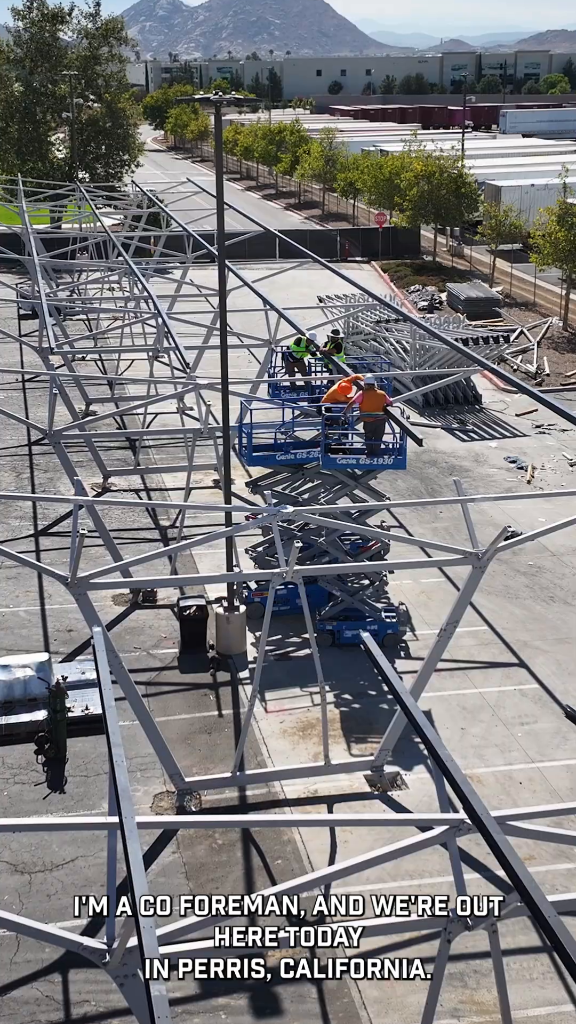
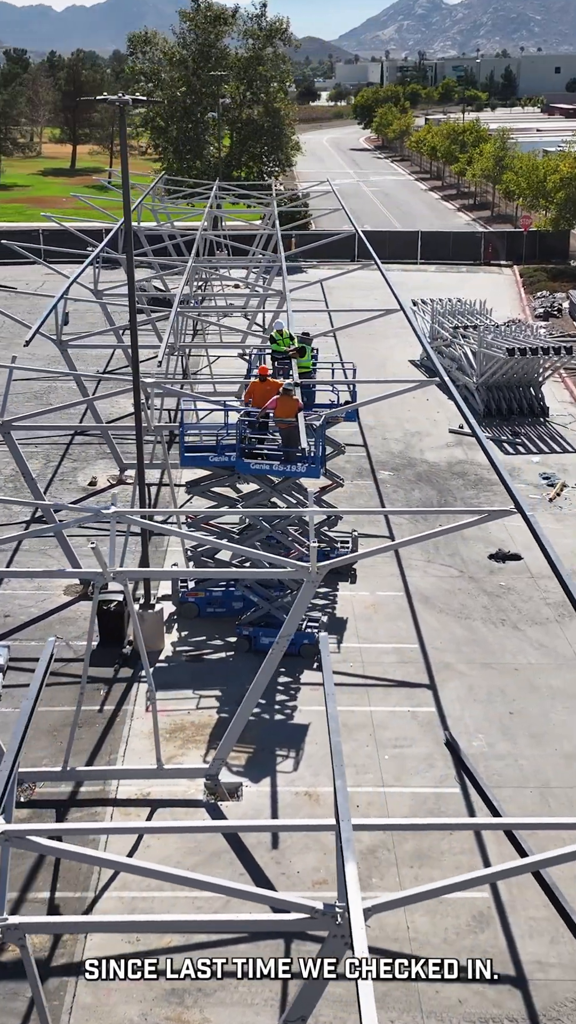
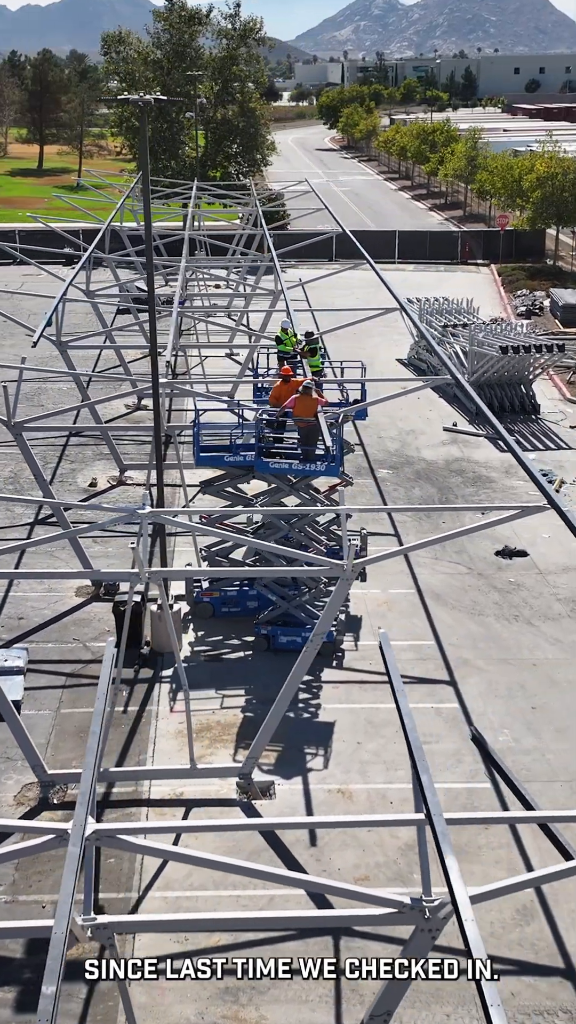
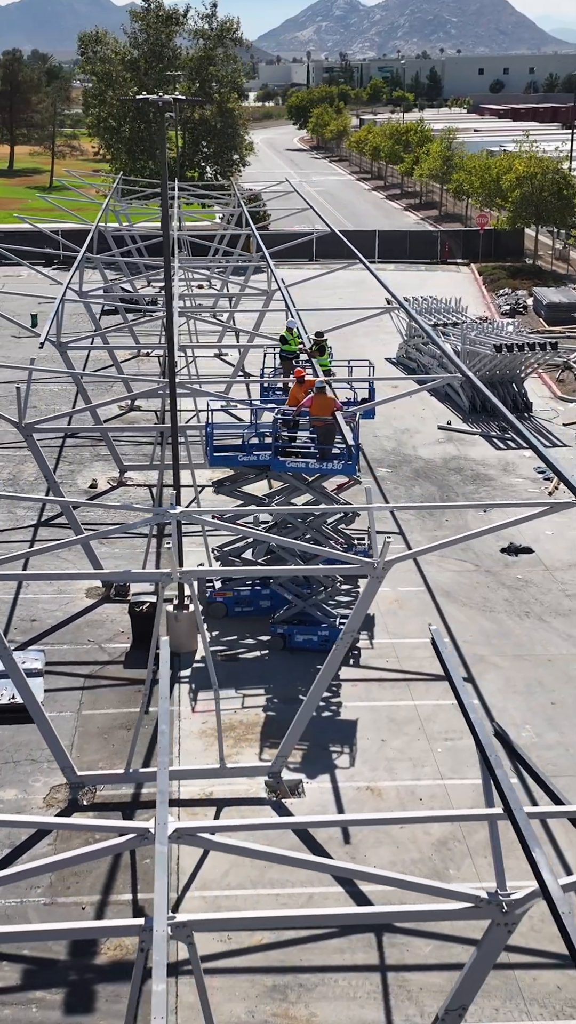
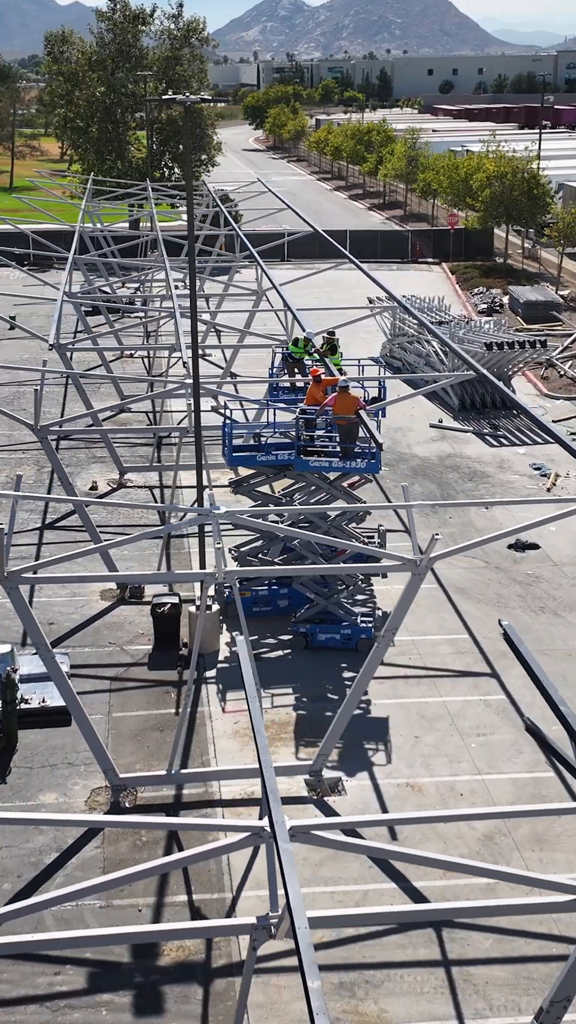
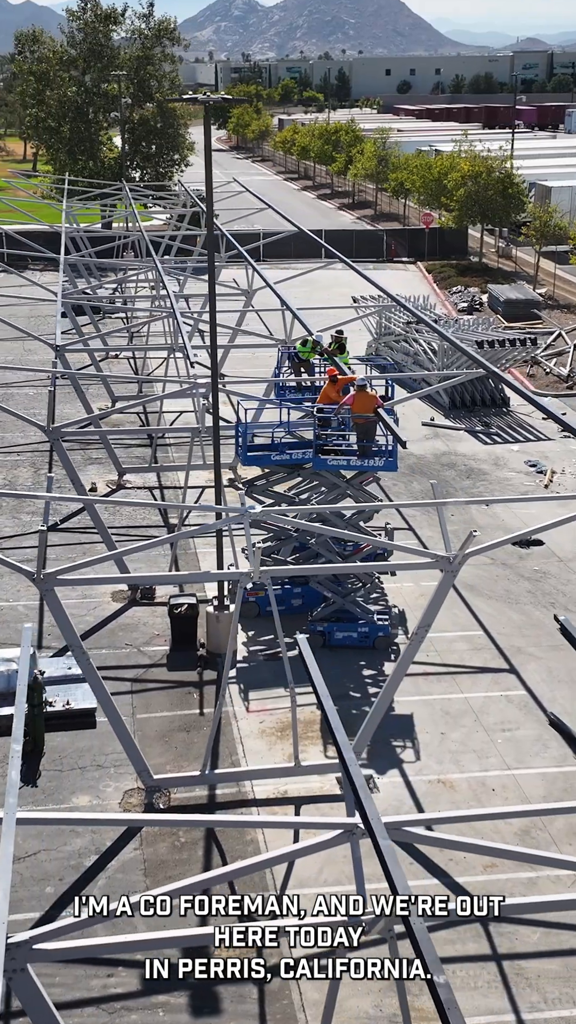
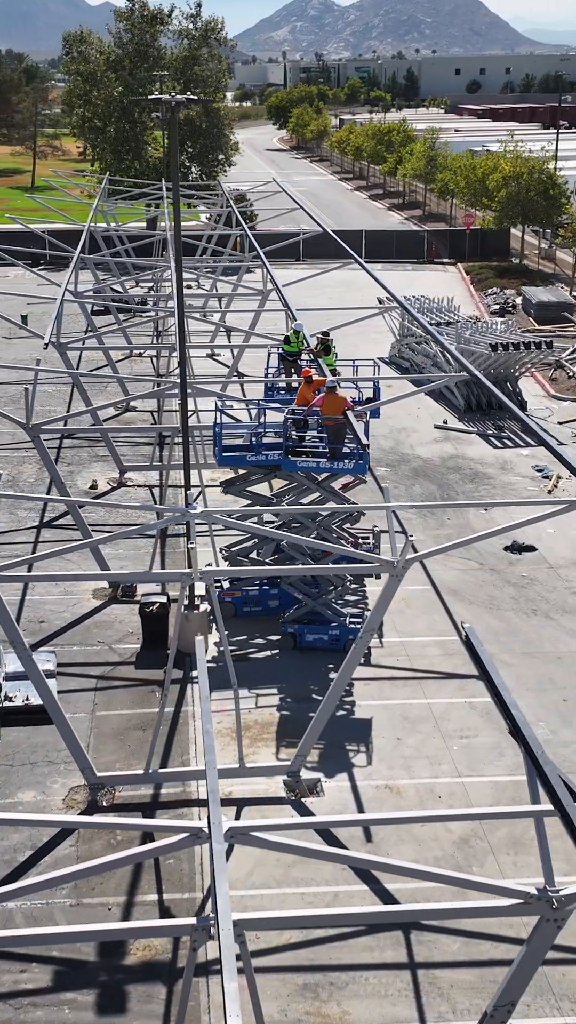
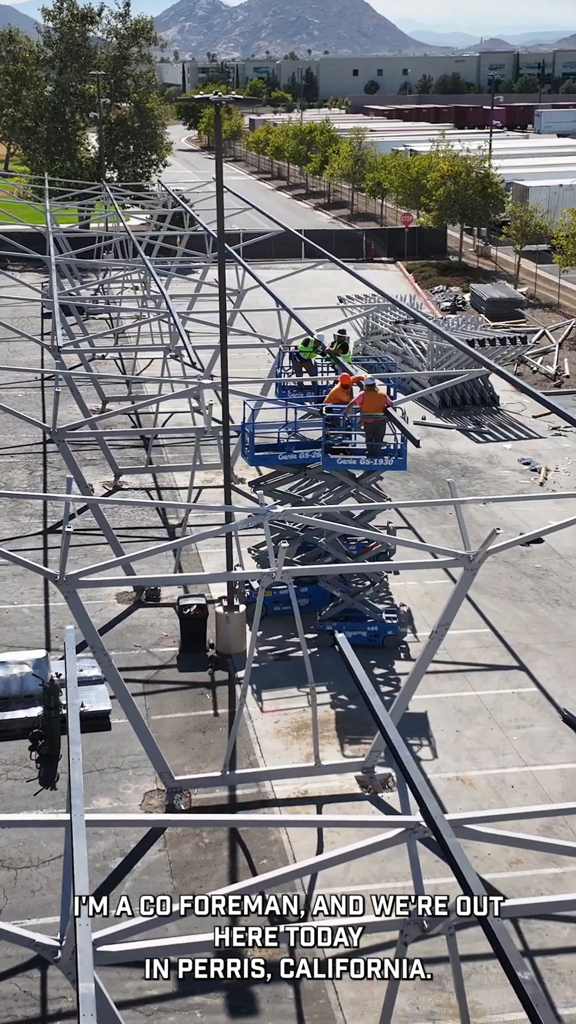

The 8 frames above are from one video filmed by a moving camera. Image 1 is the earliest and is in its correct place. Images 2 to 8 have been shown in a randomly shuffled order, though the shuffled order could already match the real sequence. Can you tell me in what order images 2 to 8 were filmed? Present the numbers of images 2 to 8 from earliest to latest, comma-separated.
8, 6, 5, 7, 4, 3, 2
